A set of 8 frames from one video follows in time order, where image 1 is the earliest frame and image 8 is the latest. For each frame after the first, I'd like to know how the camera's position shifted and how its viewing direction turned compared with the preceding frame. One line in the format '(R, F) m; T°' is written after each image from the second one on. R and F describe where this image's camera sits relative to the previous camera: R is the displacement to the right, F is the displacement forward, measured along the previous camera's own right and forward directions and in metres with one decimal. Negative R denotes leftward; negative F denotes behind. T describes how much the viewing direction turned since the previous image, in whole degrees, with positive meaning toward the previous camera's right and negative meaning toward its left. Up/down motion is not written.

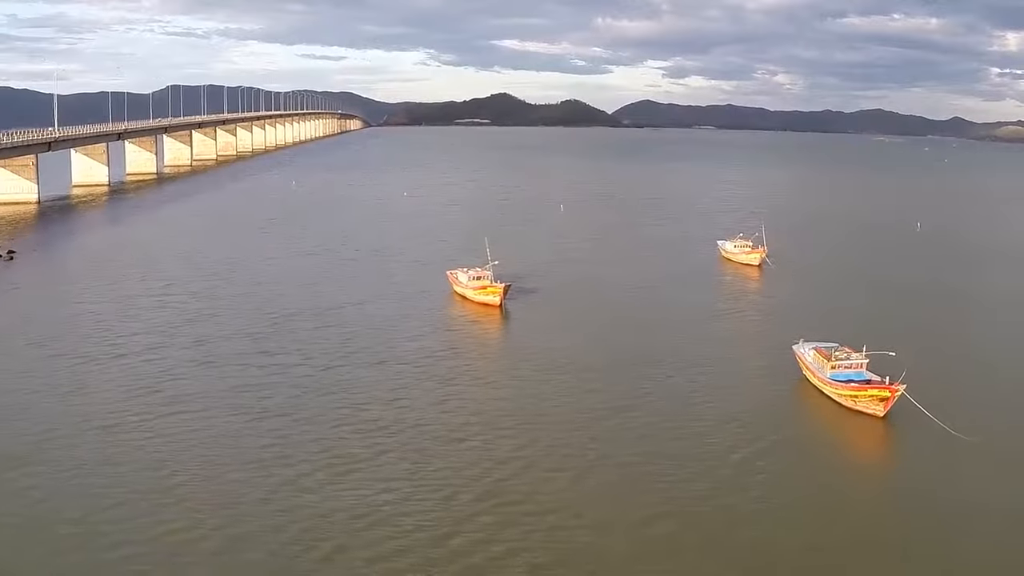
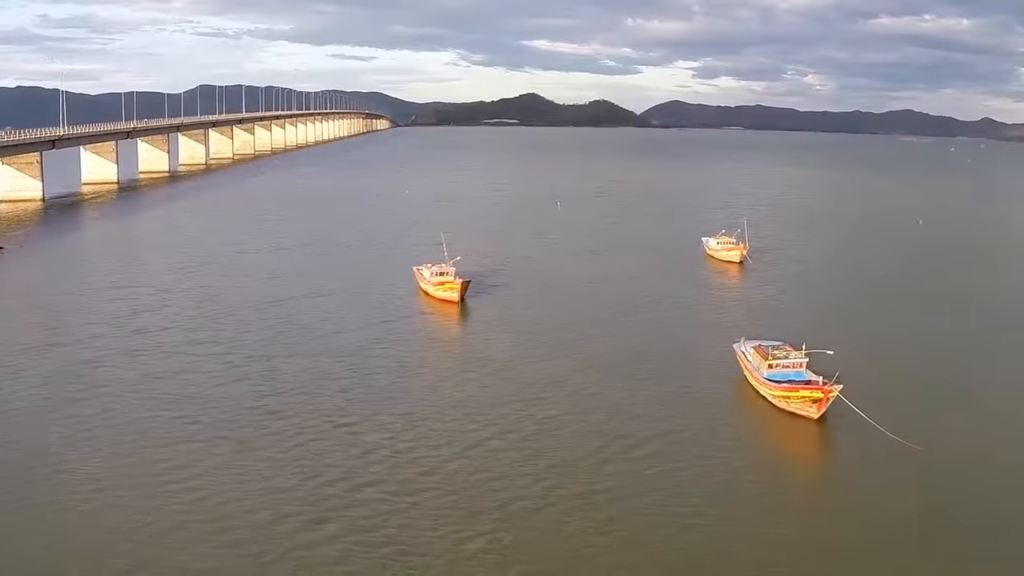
(+1.4, +0.4) m; -1°
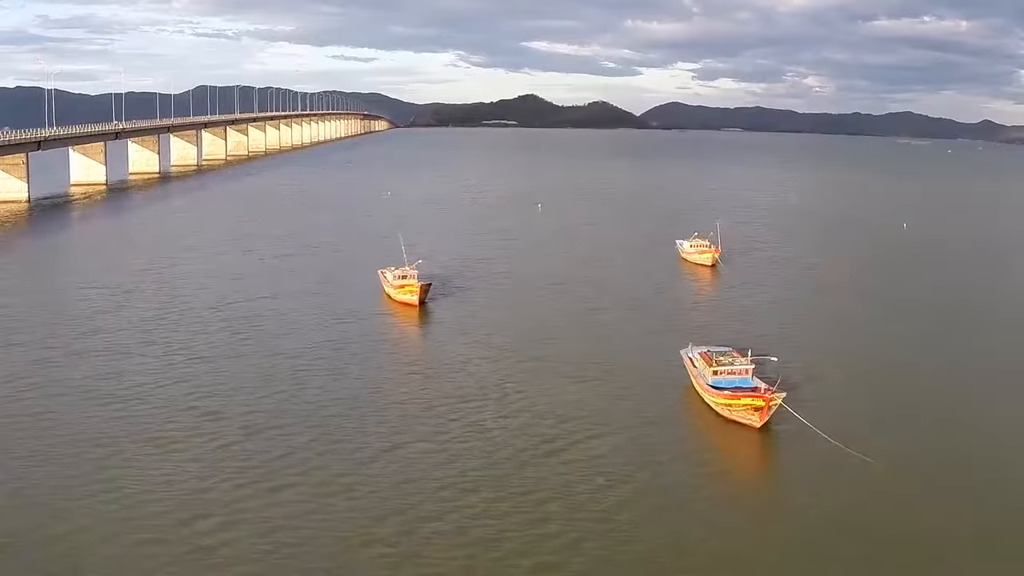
(+1.2, +0.5) m; 0°
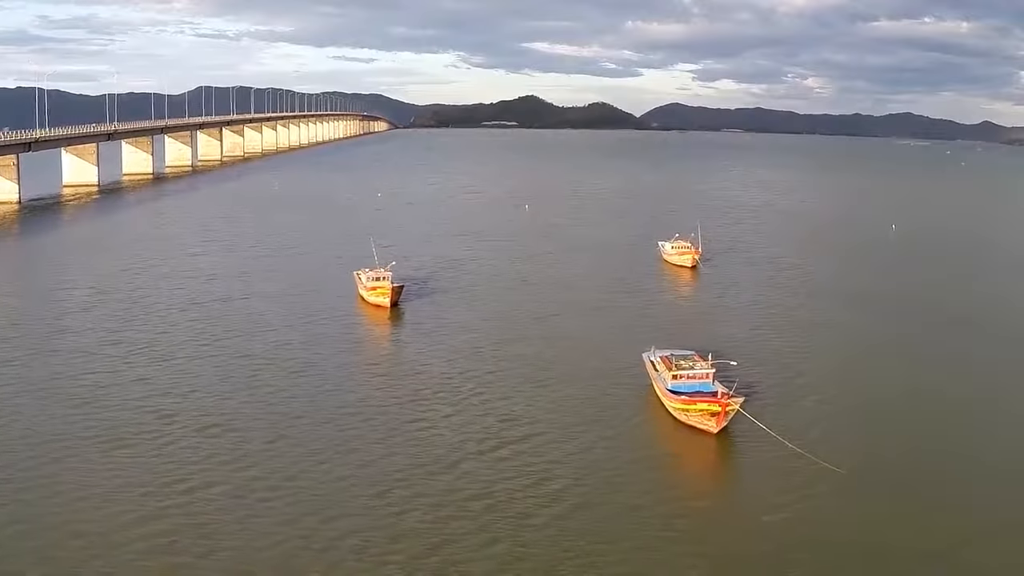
(+0.9, +0.2) m; 0°
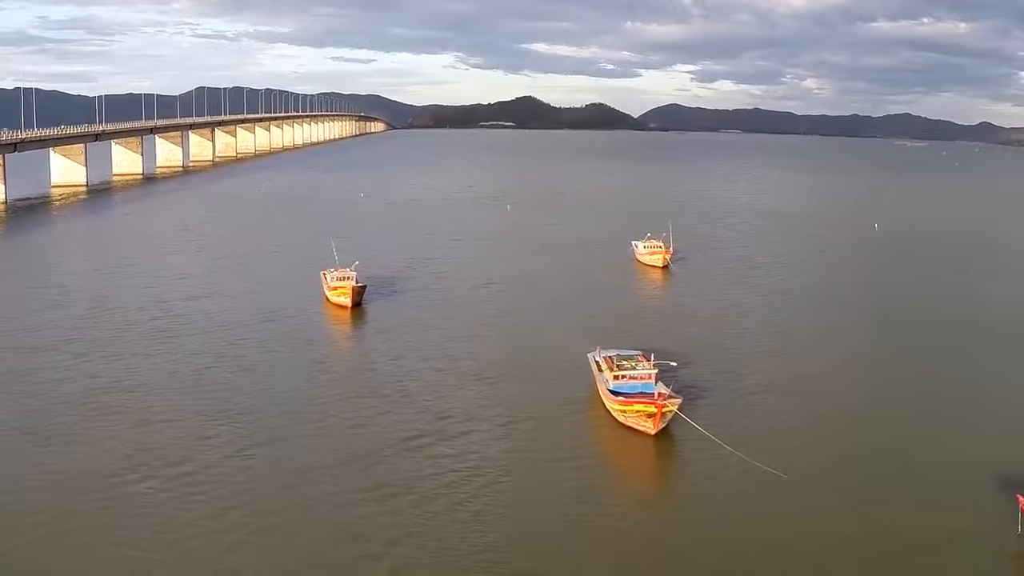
(+1.2, +0.1) m; 0°
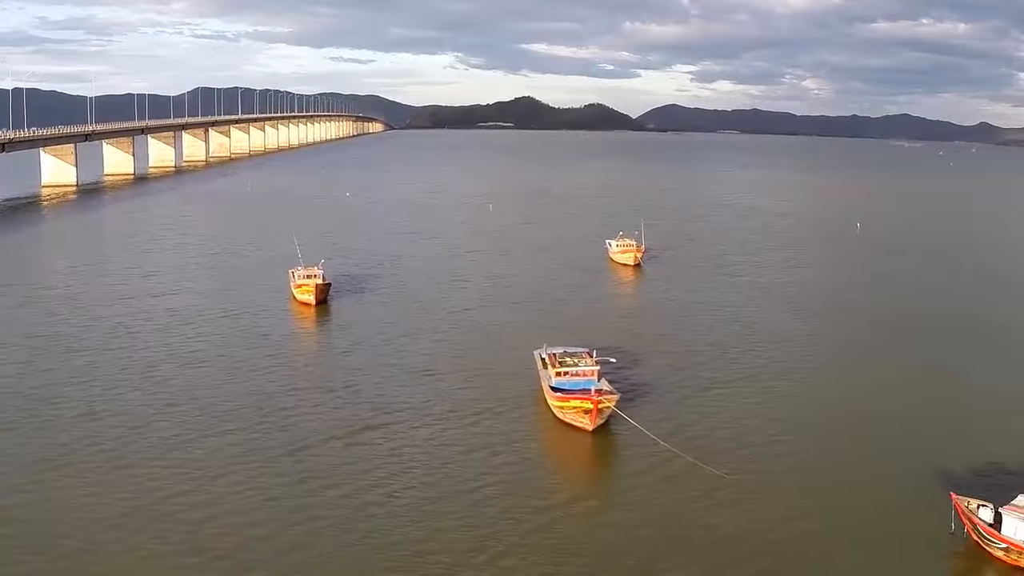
(+1.1, -0.2) m; 0°
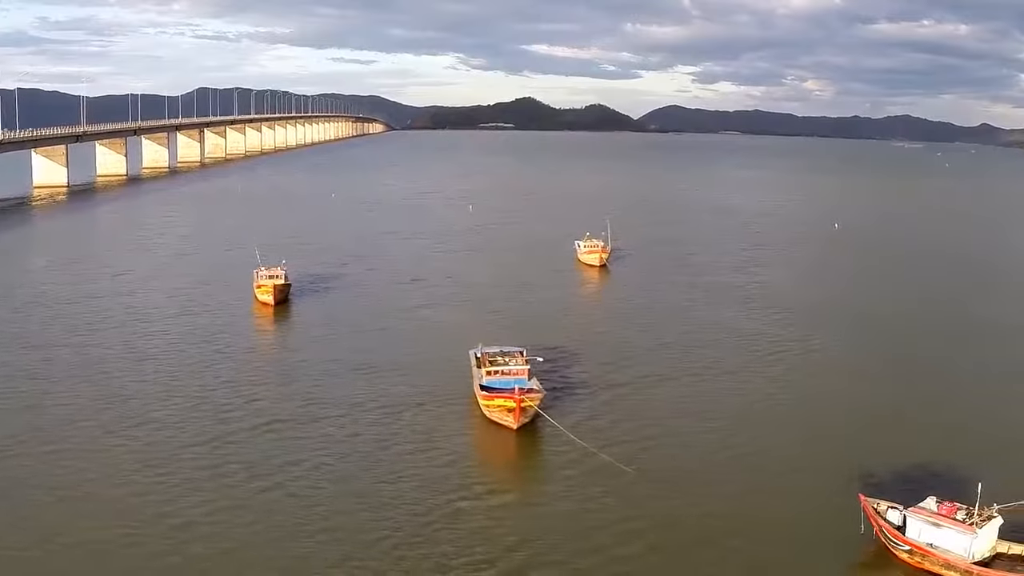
(+1.4, -0.5) m; 0°
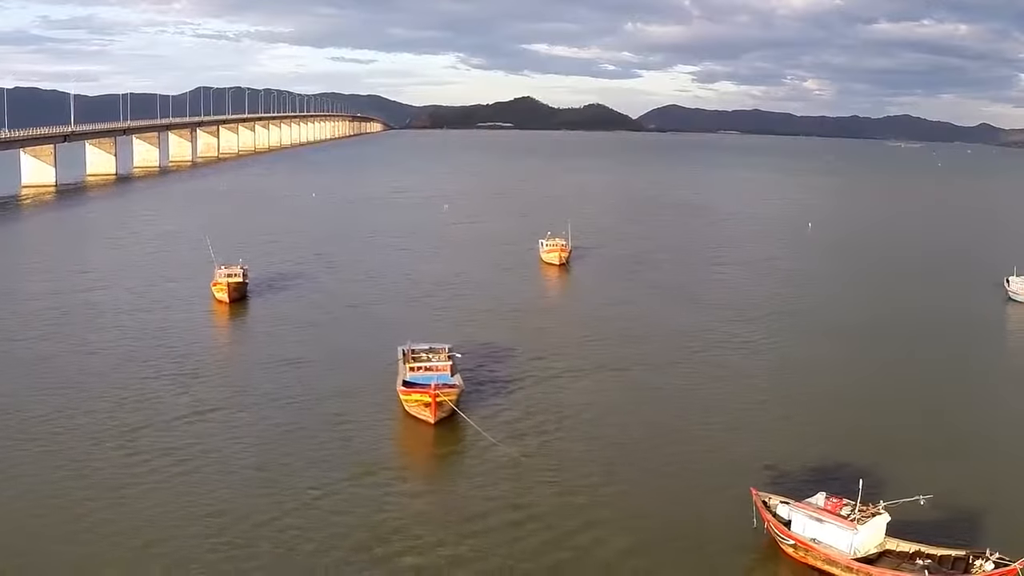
(+1.6, -0.8) m; 0°
